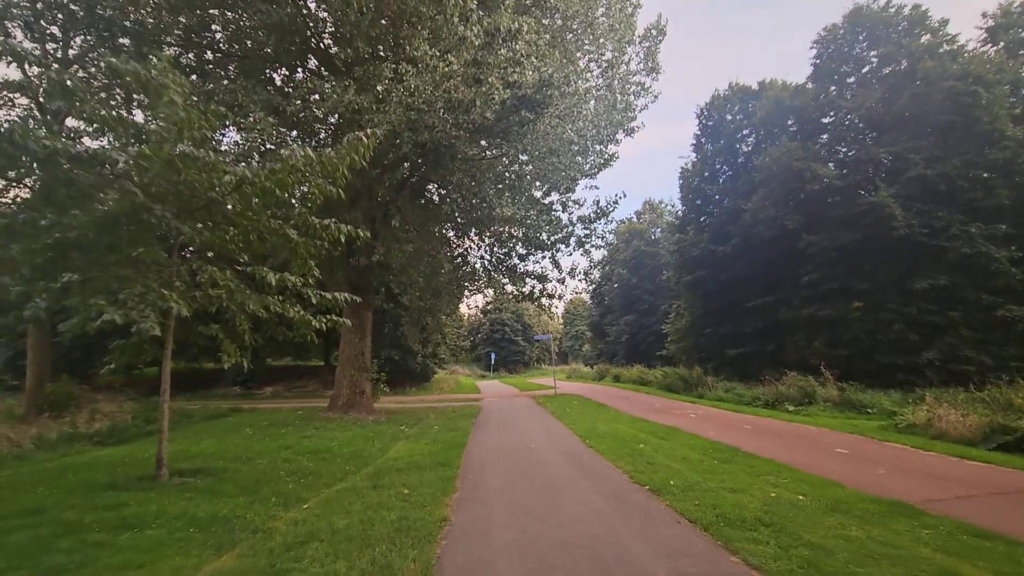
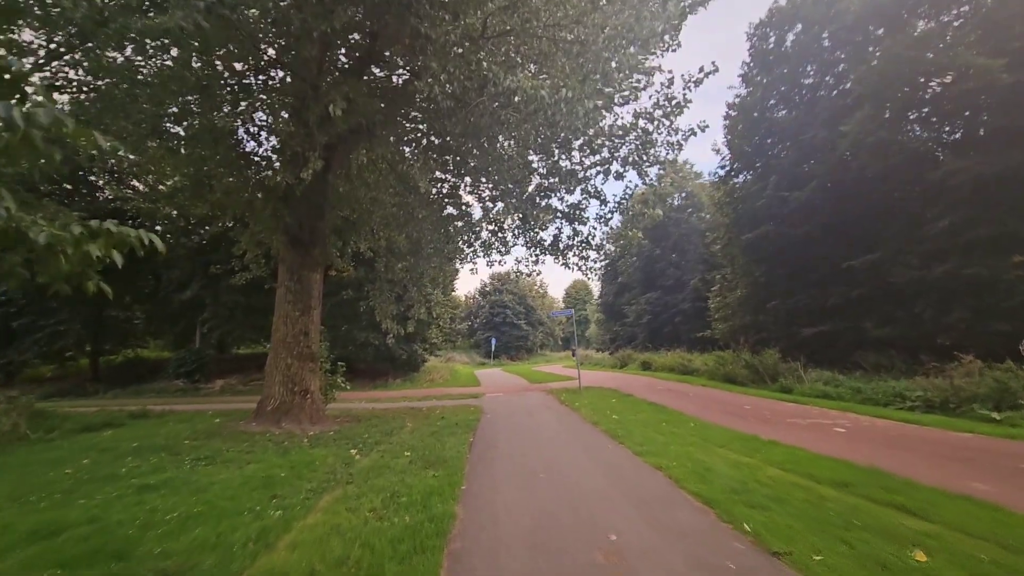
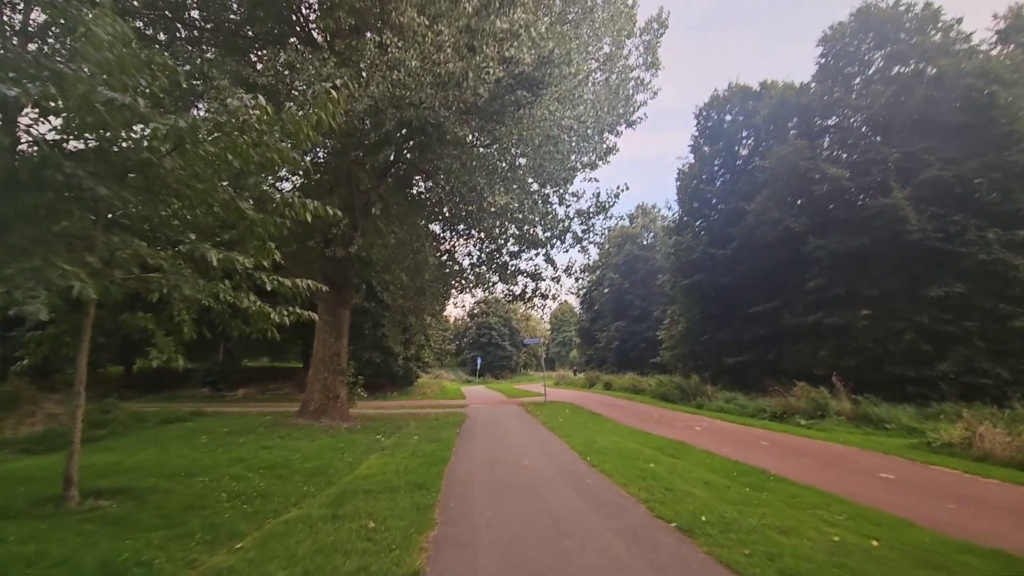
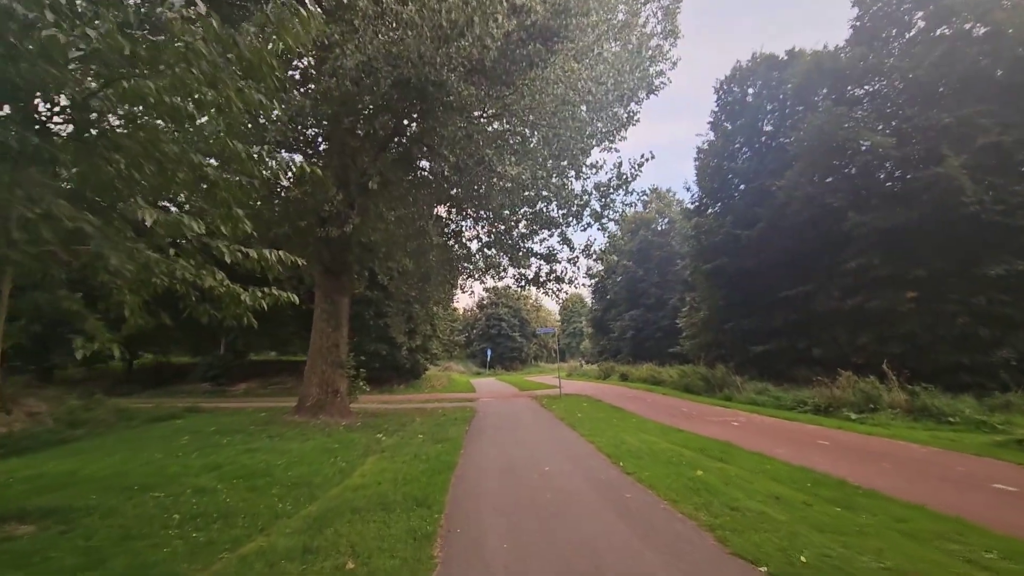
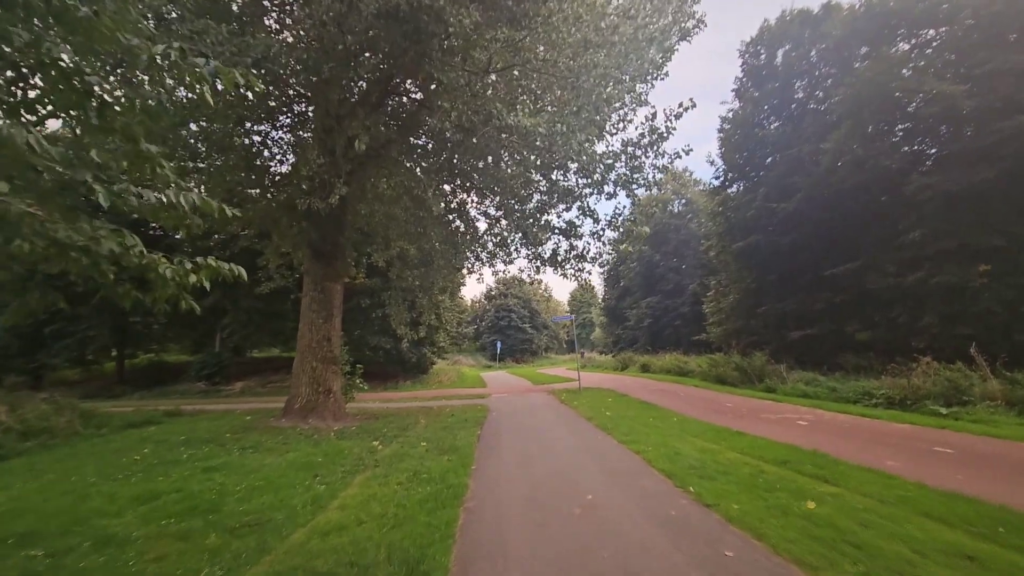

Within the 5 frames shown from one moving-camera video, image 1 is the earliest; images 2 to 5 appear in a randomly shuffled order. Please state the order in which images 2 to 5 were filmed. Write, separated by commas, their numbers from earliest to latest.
3, 4, 5, 2
